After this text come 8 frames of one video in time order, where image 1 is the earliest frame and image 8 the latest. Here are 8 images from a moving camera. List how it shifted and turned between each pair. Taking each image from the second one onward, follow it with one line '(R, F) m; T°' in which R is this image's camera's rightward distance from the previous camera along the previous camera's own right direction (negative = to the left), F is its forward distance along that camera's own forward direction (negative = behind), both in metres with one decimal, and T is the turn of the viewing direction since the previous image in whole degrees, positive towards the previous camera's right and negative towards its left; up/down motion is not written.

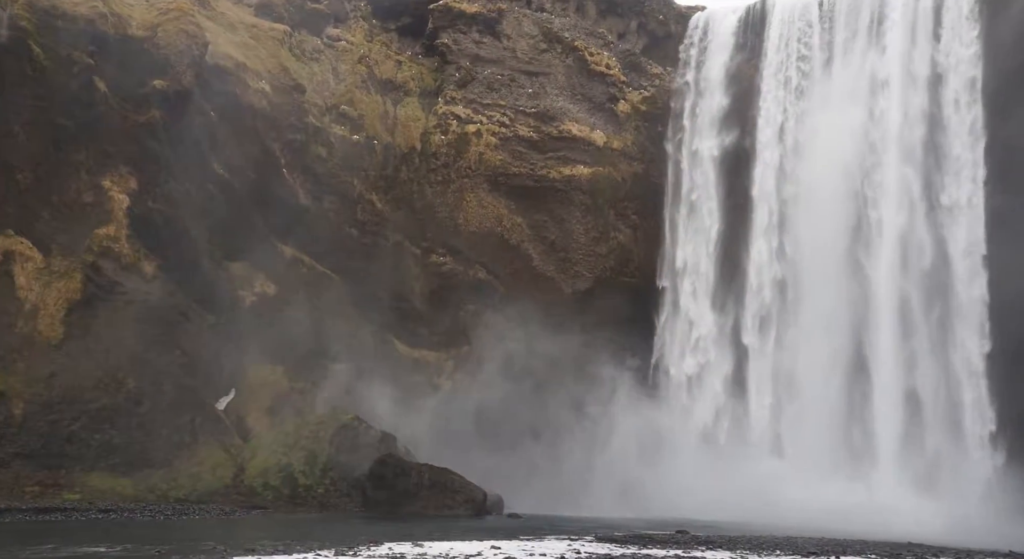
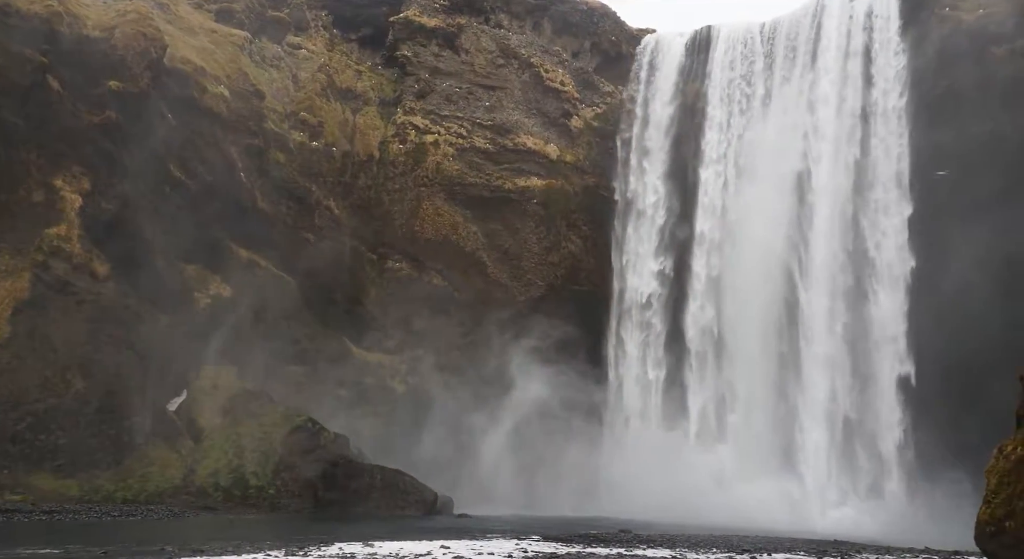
(-0.2, -0.9) m; +4°
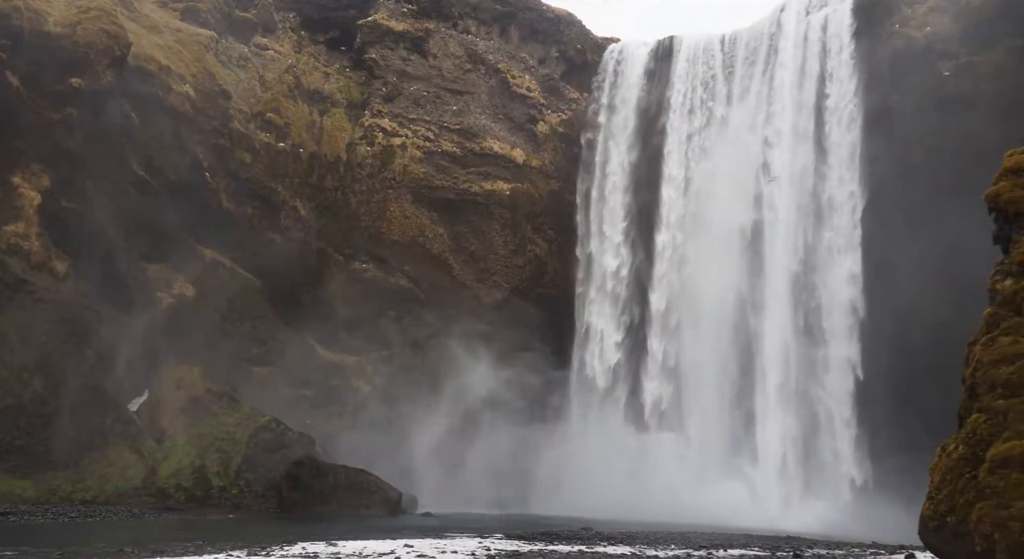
(-0.1, -0.4) m; +3°
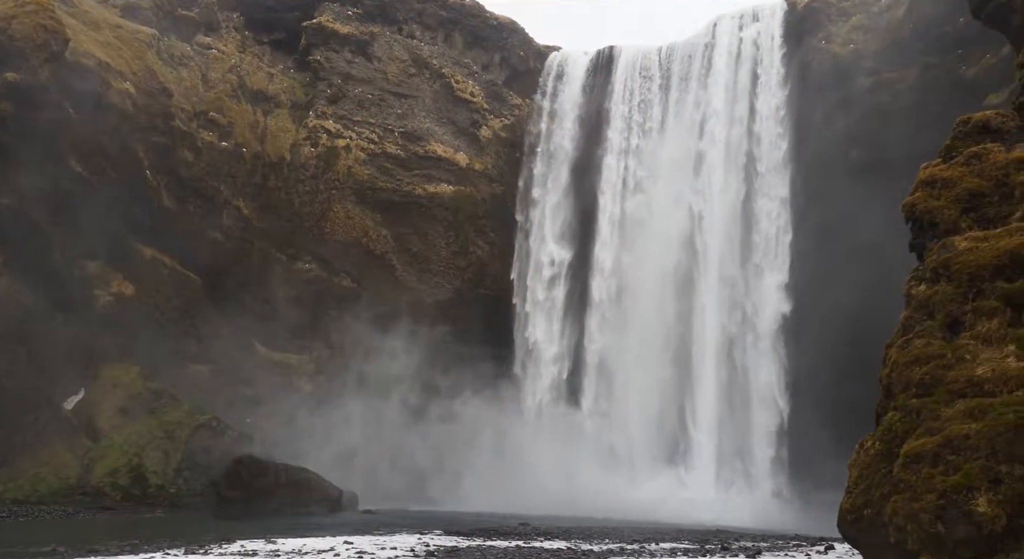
(+0.1, -0.5) m; +4°
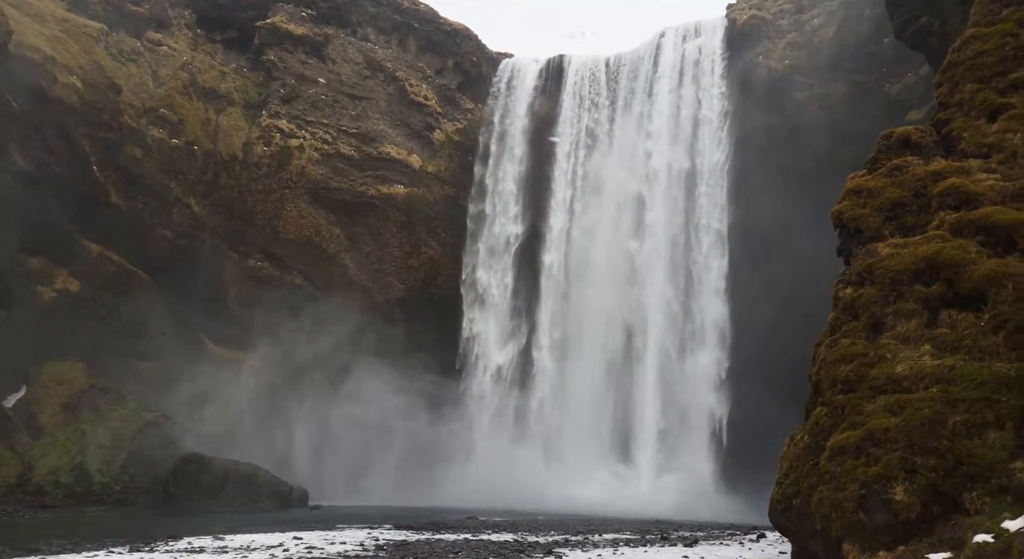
(-0.2, -0.7) m; +4°
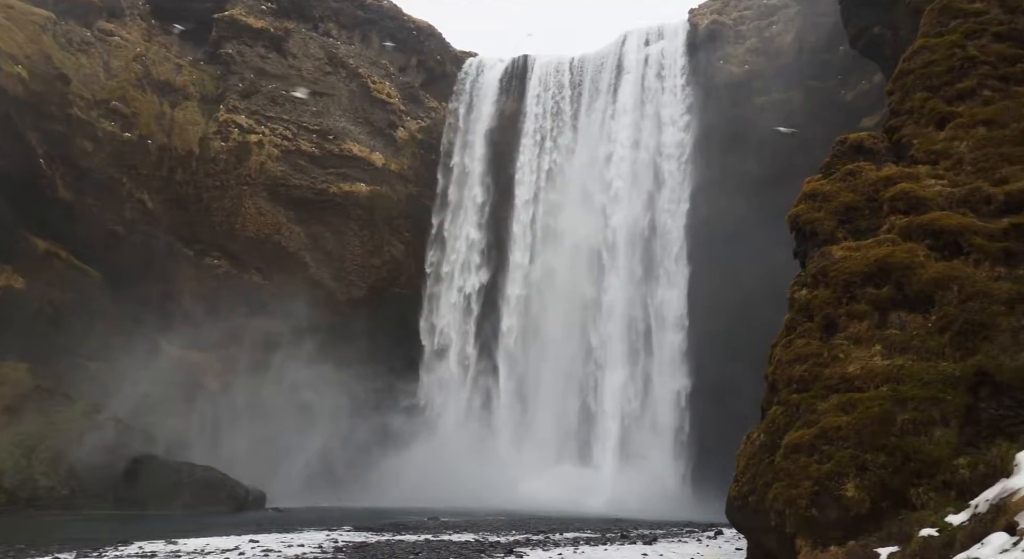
(-0.4, 0.0) m; +3°
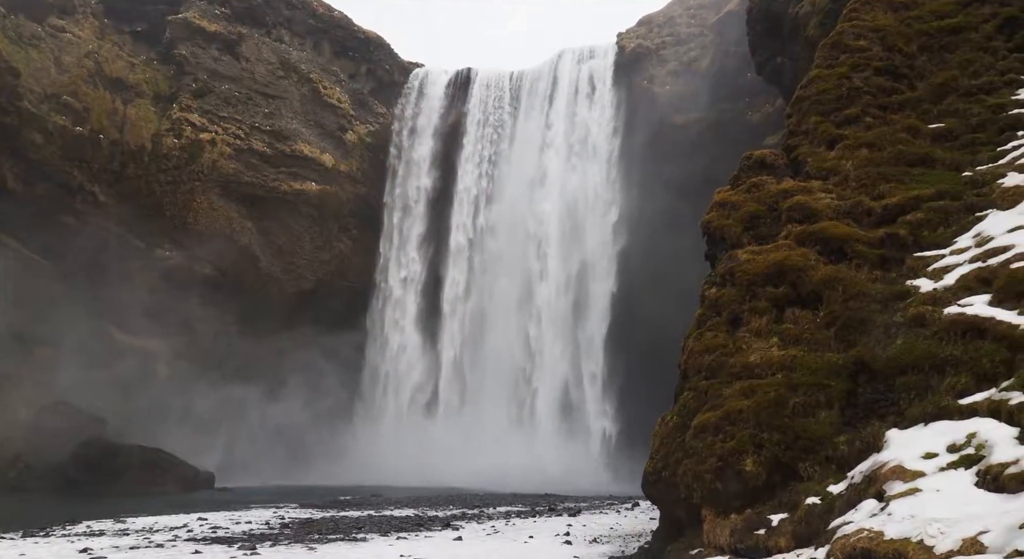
(-0.1, -2.1) m; +4°
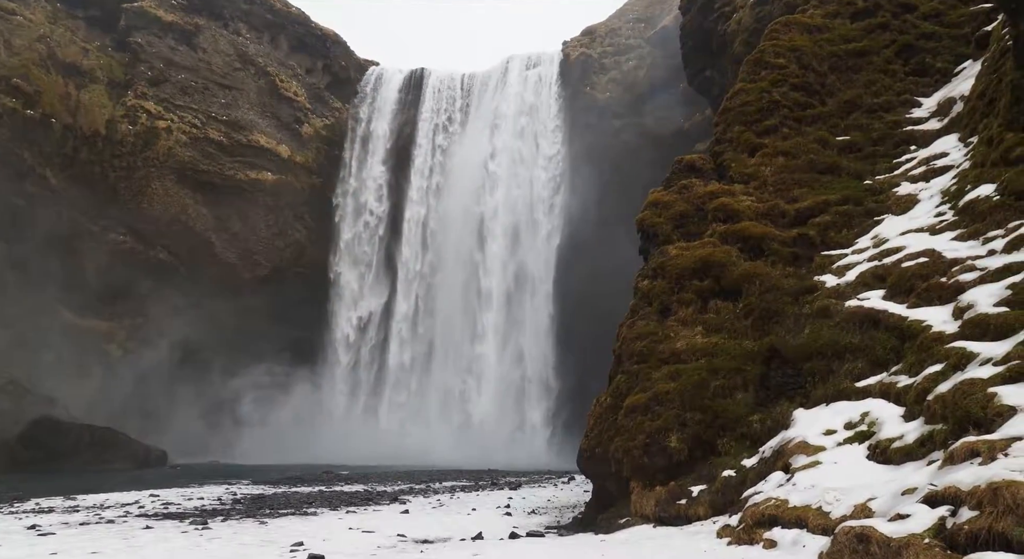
(-0.3, -1.7) m; +4°
